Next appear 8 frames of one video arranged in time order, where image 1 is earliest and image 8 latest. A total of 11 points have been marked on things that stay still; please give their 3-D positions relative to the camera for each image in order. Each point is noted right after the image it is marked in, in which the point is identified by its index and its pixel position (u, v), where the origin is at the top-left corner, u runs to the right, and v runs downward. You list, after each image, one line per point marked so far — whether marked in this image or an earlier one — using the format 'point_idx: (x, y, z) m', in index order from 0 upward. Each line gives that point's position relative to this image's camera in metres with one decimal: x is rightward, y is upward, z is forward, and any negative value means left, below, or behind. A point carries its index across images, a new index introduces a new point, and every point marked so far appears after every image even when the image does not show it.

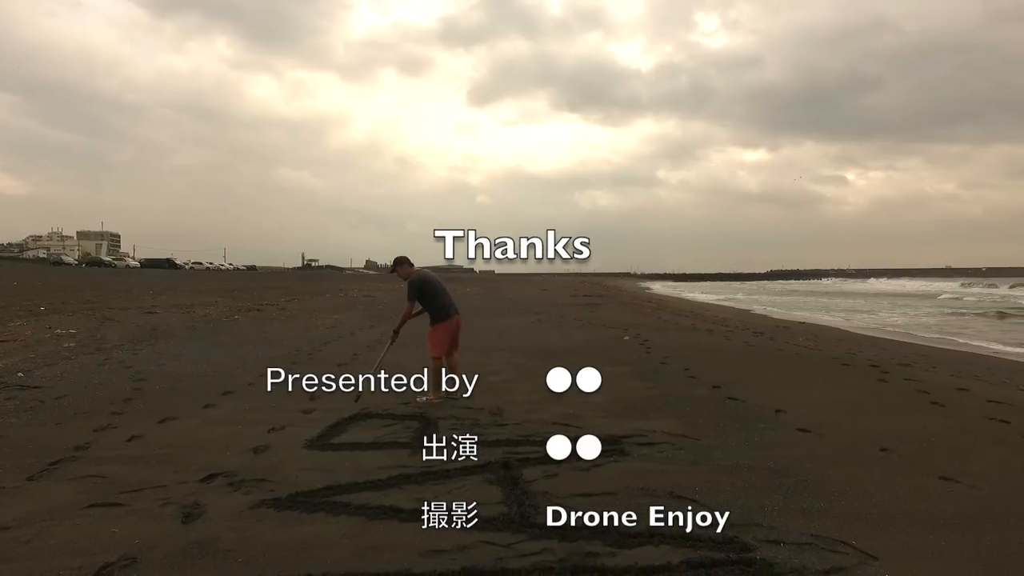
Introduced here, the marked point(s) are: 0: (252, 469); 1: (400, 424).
0: (-1.6, -1.1, +3.9) m
1: (-0.9, -1.1, +4.9) m
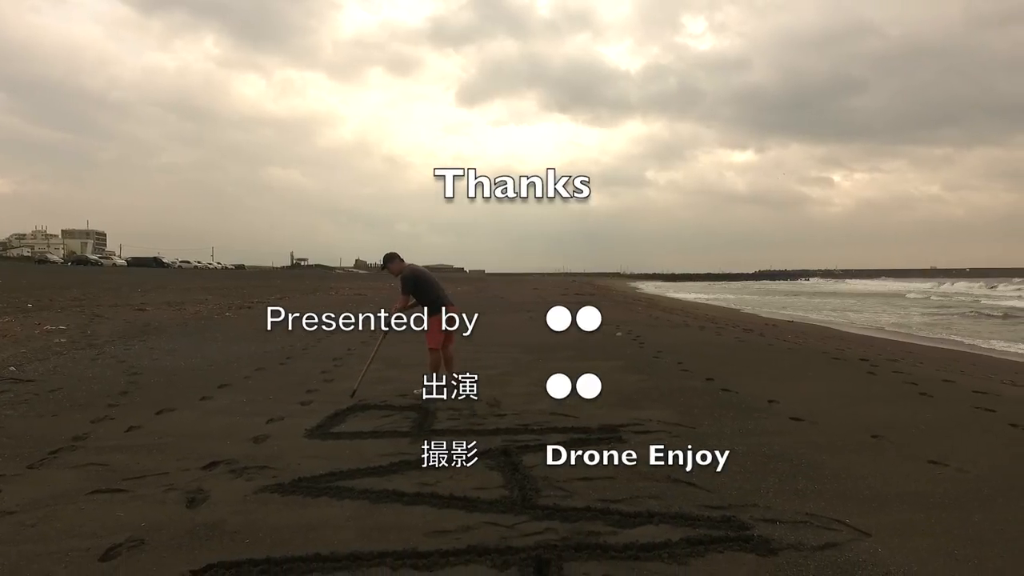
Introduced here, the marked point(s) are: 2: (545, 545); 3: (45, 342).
0: (-1.6, -1.1, +3.9) m
1: (-0.9, -1.0, +4.9) m
2: (+0.1, -1.1, +2.6) m
3: (-7.4, -0.9, +9.8) m
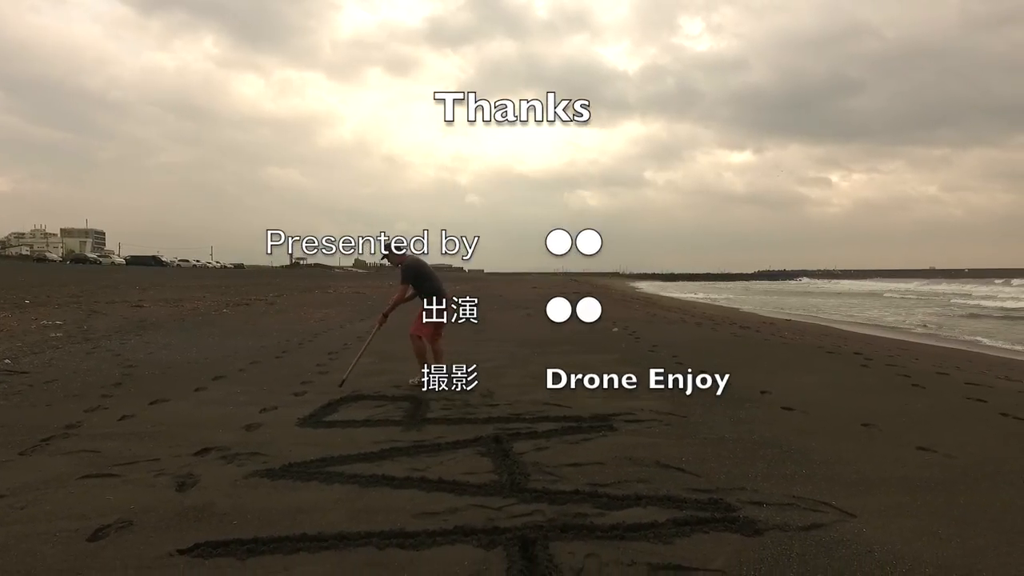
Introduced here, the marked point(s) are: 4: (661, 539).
0: (-1.7, -1.0, +3.9) m
1: (-1.0, -0.9, +4.9) m
2: (+0.1, -1.0, +2.6) m
3: (-7.5, -0.8, +9.8) m
4: (+0.6, -1.0, +2.4) m
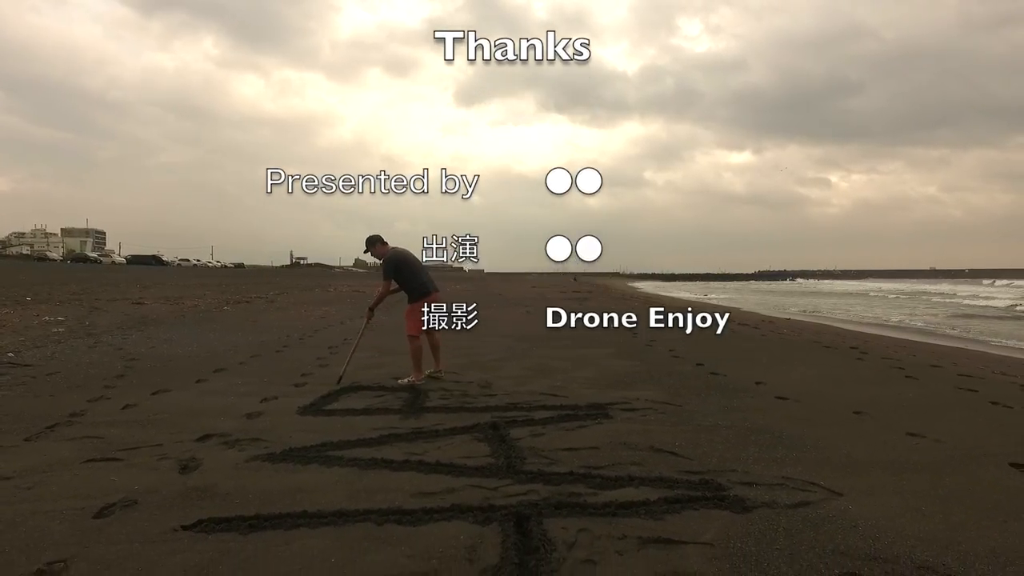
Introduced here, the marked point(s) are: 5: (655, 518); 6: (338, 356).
0: (-1.7, -0.9, +4.0) m
1: (-1.0, -0.9, +5.0) m
2: (+0.1, -0.9, +2.6) m
3: (-7.5, -0.7, +9.9) m
4: (+0.6, -0.9, +2.5) m
5: (+0.6, -0.9, +2.5) m
6: (-2.1, -0.8, +7.6) m
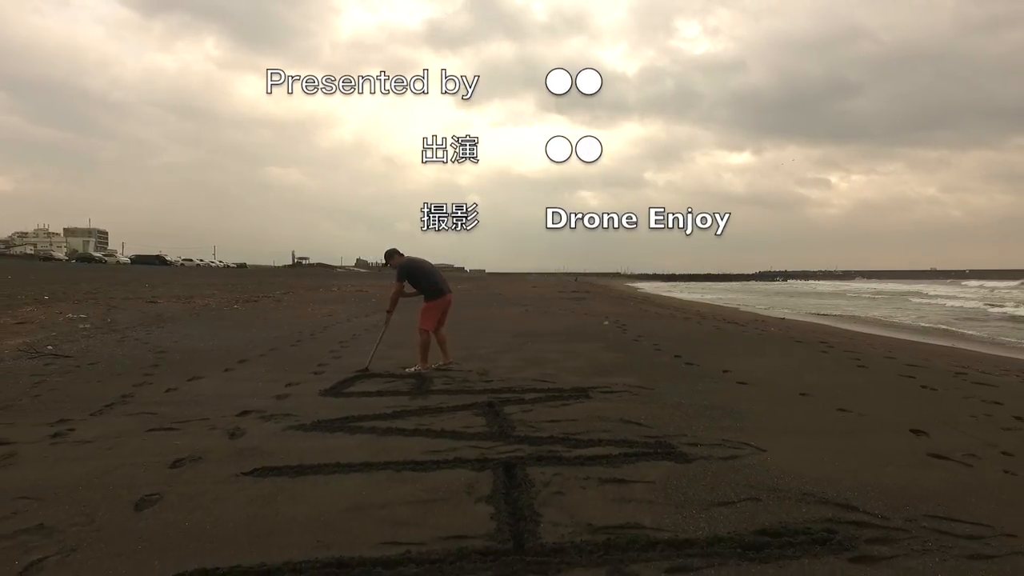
0: (-1.8, -0.9, +4.7) m
1: (-1.0, -0.8, +5.6) m
2: (0.0, -0.9, +3.3) m
3: (-7.5, -0.7, +10.5) m
4: (+0.5, -0.9, +3.2) m
5: (+0.5, -0.9, +3.1) m
6: (-2.2, -0.8, +8.2) m
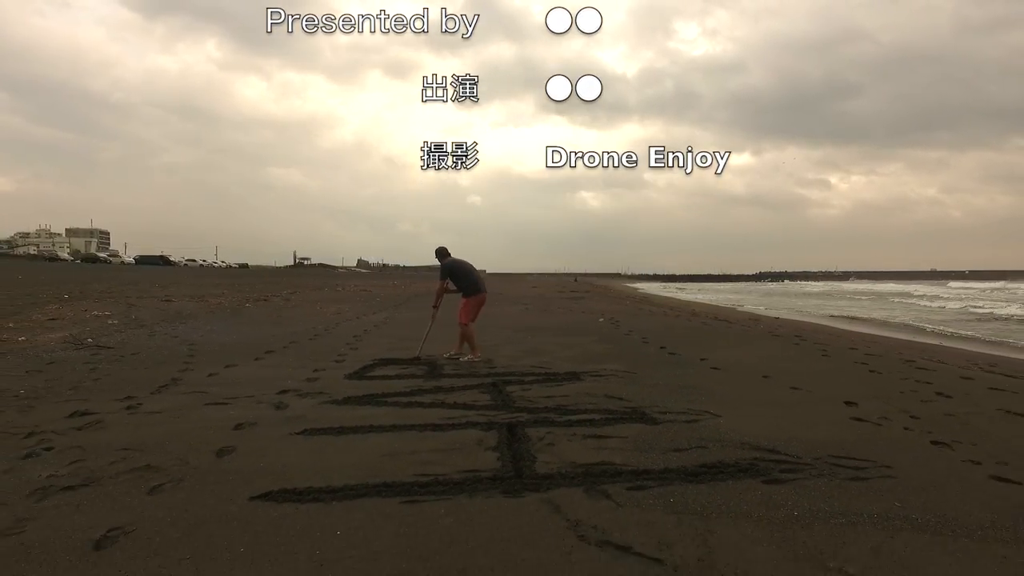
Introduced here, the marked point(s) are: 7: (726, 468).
0: (-1.8, -0.9, +5.4) m
1: (-1.0, -0.8, +6.4) m
2: (0.0, -0.9, +4.1) m
3: (-7.5, -0.6, +11.3) m
4: (+0.5, -0.9, +3.9) m
5: (+0.5, -0.9, +3.9) m
6: (-2.2, -0.8, +9.0) m
7: (+1.0, -0.9, +3.0) m
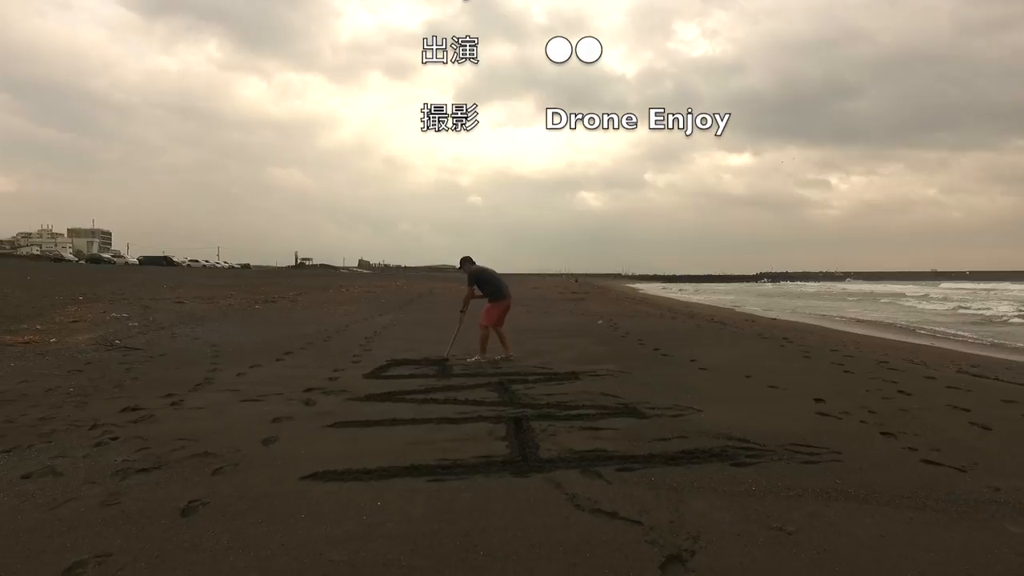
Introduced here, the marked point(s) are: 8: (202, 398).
0: (-1.7, -0.9, +6.0) m
1: (-1.0, -0.9, +6.9) m
2: (+0.1, -1.0, +4.6) m
3: (-7.5, -0.7, +11.8) m
4: (+0.6, -0.9, +4.4) m
5: (+0.6, -0.9, +4.4) m
6: (-2.1, -0.9, +9.5) m
7: (+1.1, -0.9, +3.5) m
8: (-2.8, -1.0, +5.5) m
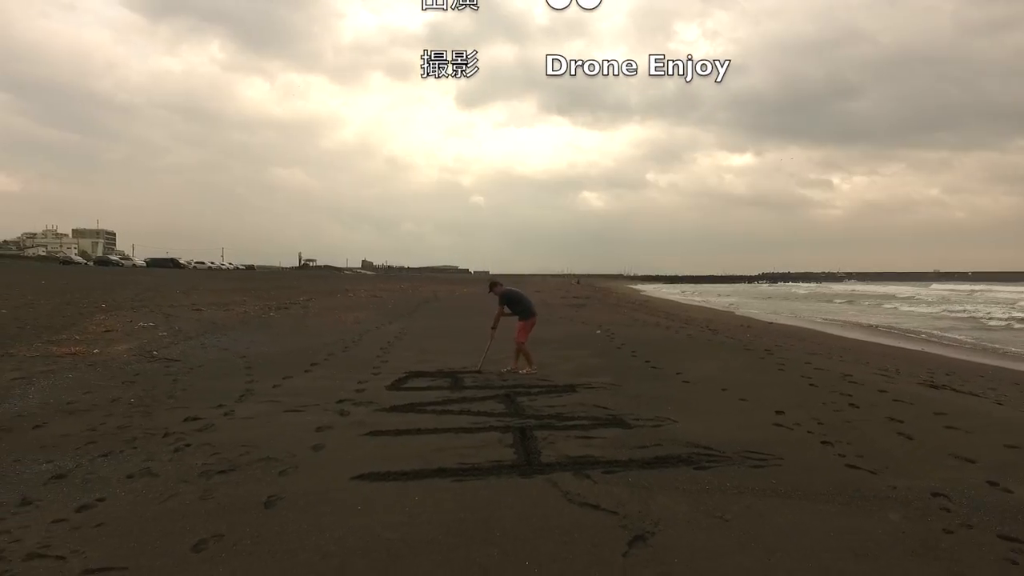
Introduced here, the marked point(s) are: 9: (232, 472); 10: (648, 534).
0: (-1.7, -1.2, +6.8) m
1: (-0.9, -1.1, +7.8) m
2: (+0.1, -1.2, +5.4) m
3: (-7.4, -1.0, +12.7) m
4: (+0.6, -1.2, +5.3) m
5: (+0.6, -1.2, +5.2) m
6: (-2.1, -1.1, +10.4) m
7: (+1.1, -1.2, +4.3) m
8: (-2.7, -1.2, +6.4) m
9: (-2.0, -1.3, +4.3) m
10: (+0.7, -1.3, +3.2) m
